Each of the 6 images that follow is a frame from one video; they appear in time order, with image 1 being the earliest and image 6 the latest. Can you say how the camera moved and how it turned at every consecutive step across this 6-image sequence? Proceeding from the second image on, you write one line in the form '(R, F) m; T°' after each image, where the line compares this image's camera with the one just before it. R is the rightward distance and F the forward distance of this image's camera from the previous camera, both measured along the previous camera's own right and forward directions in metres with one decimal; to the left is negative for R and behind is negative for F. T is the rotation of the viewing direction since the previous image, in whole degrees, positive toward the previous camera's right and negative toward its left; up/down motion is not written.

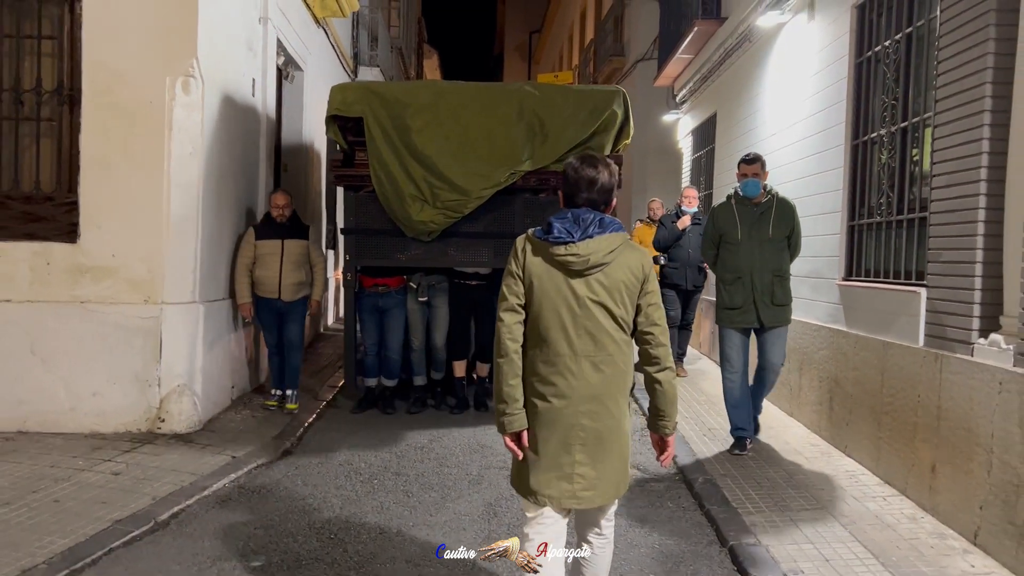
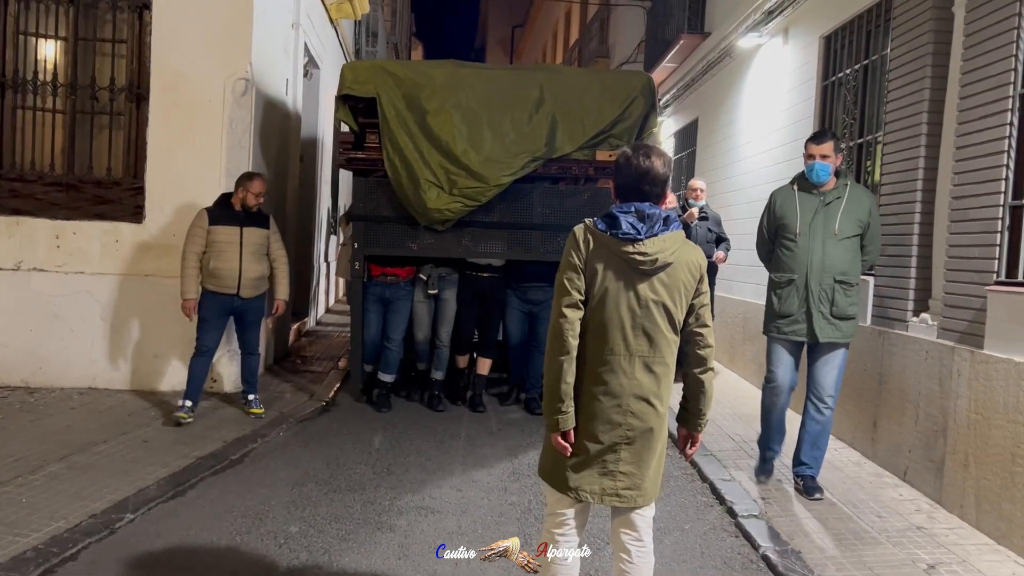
(-0.3, -0.8) m; +2°
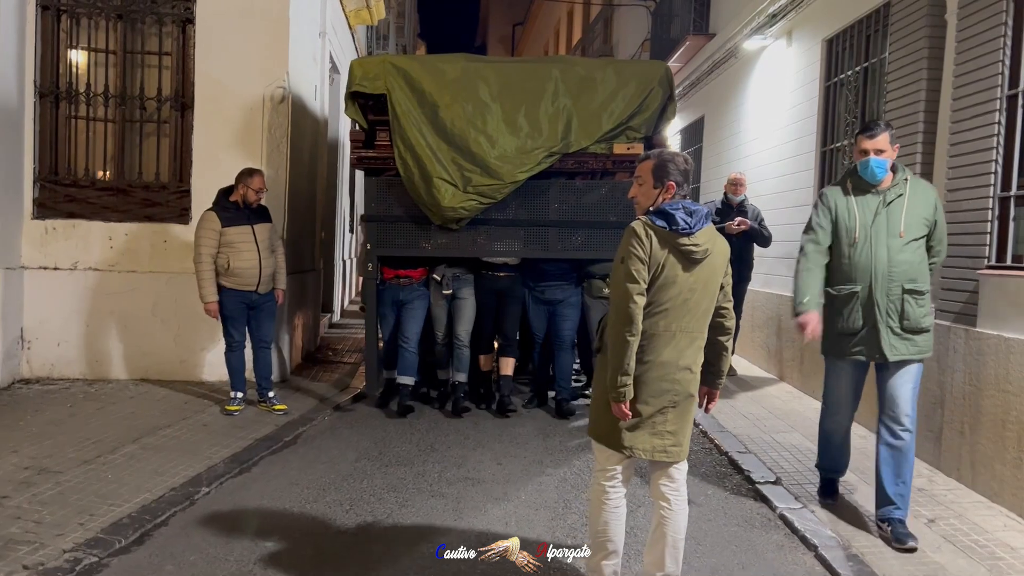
(-0.2, -0.4) m; 0°
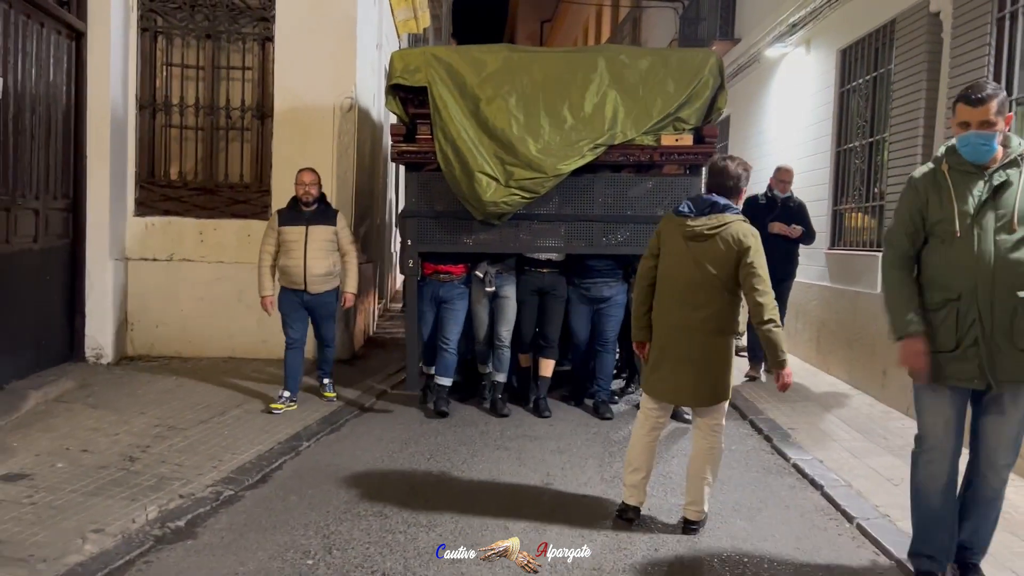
(-0.2, -0.7) m; -2°
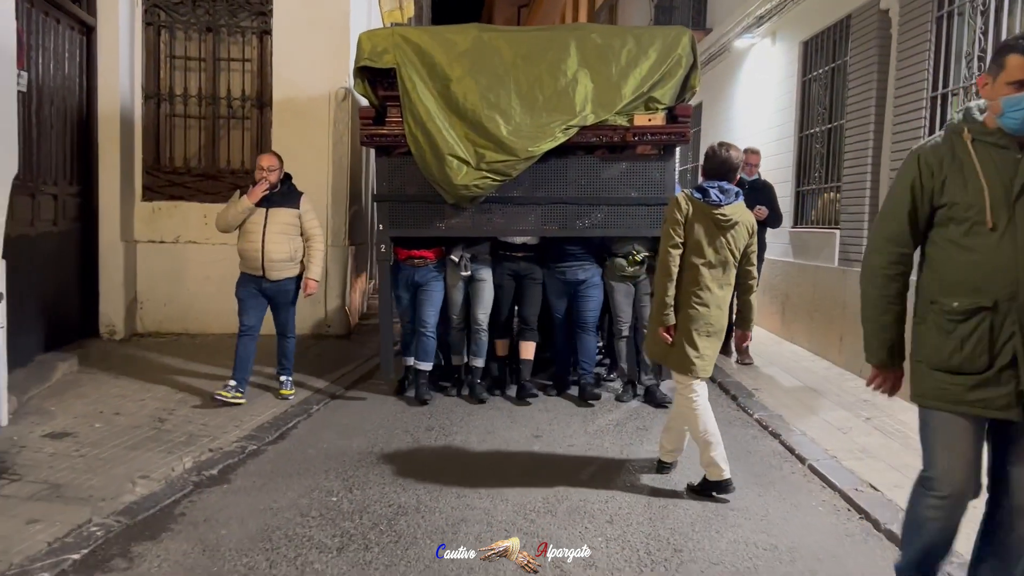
(-0.1, -0.5) m; +2°
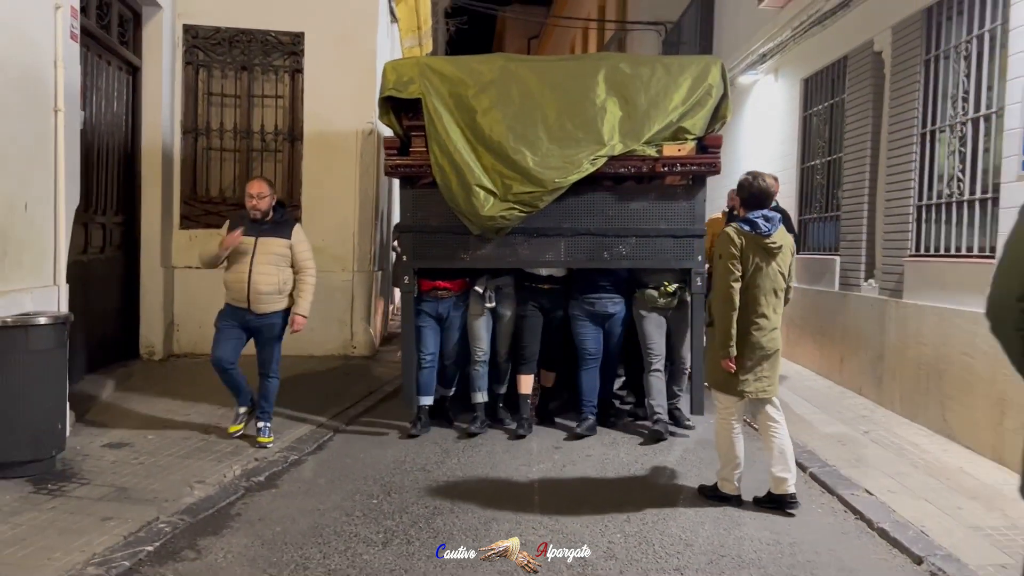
(-0.1, -0.4) m; -1°
